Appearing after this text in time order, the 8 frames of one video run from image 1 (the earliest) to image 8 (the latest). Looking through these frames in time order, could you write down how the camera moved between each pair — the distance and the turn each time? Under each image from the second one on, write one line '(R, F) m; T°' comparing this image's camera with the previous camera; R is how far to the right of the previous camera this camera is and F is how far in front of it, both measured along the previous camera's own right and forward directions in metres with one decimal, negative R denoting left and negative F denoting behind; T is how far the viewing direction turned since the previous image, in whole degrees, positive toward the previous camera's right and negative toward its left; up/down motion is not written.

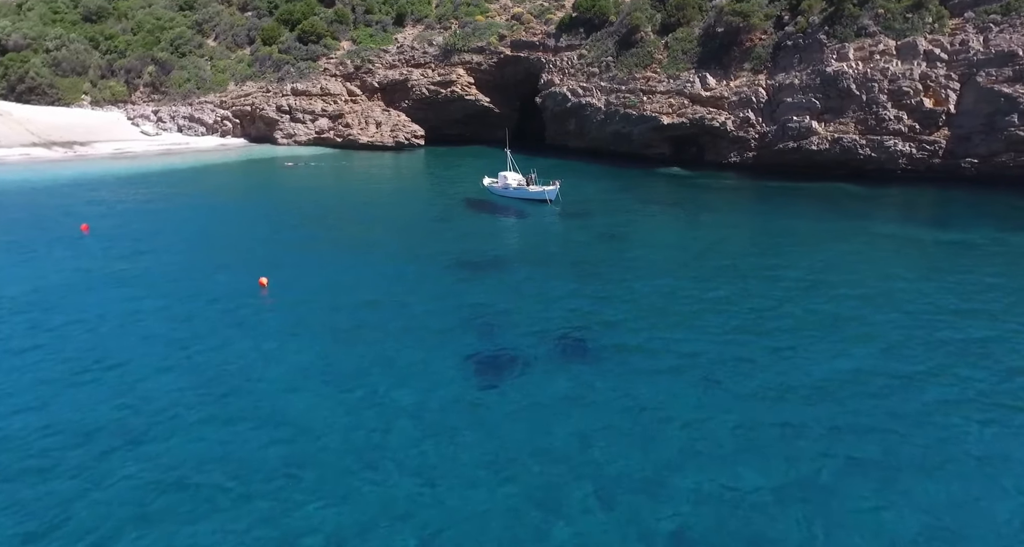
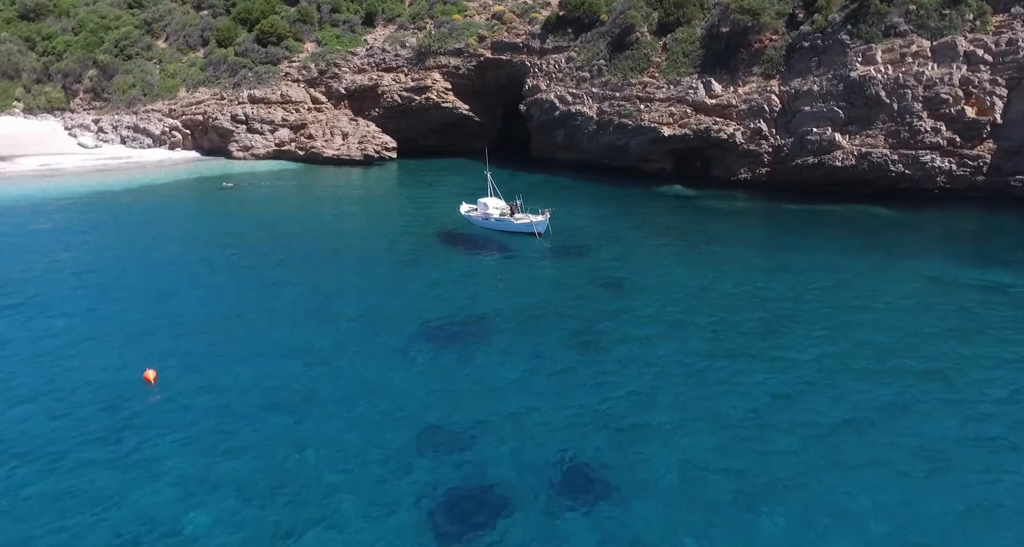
(+0.1, +4.3) m; +1°
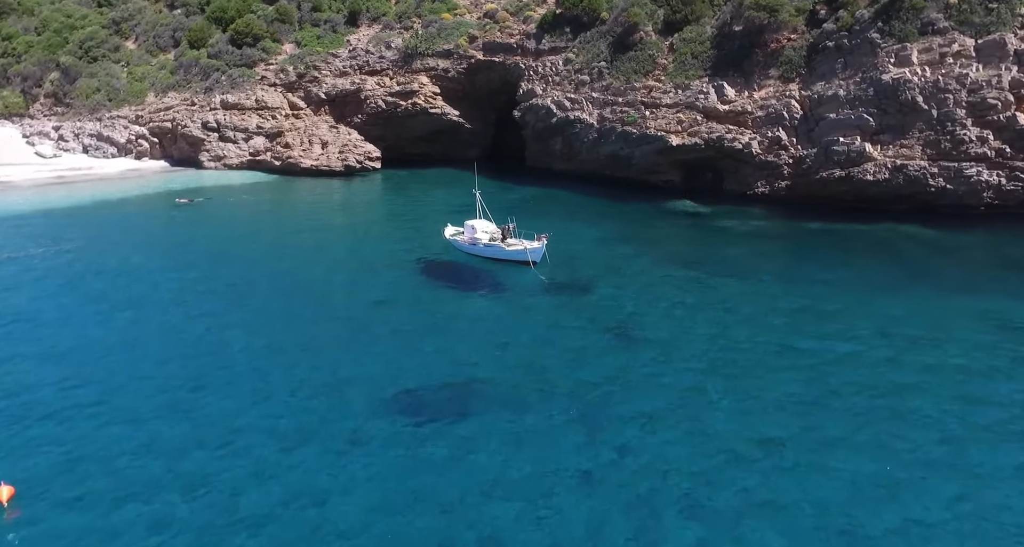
(+0.3, +3.1) m; 0°
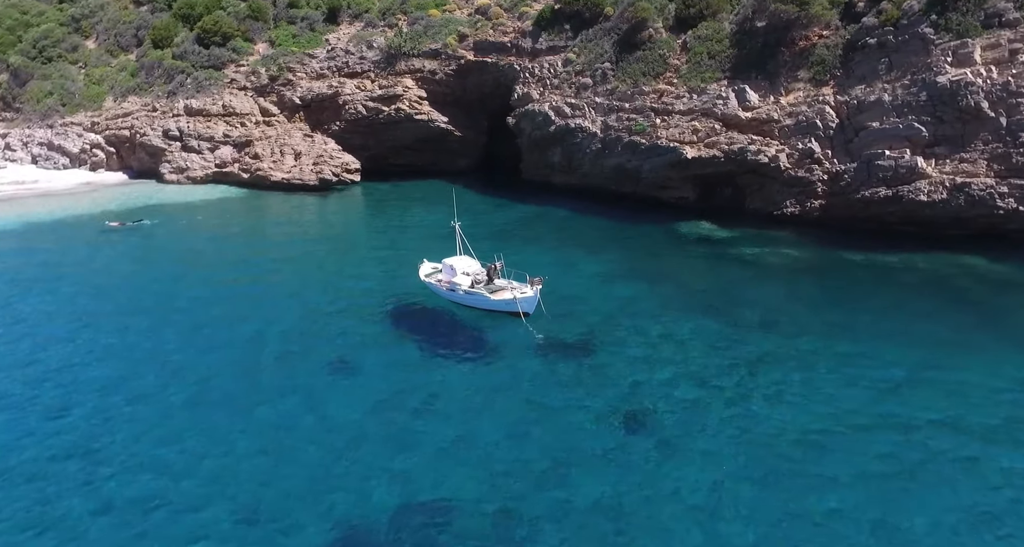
(+0.4, +3.7) m; 0°
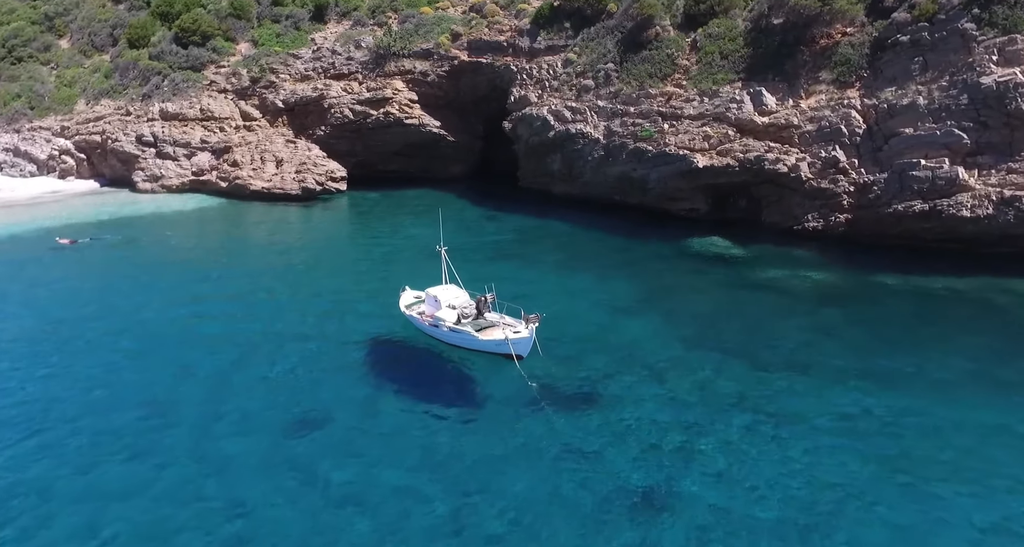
(+0.2, +2.2) m; 0°
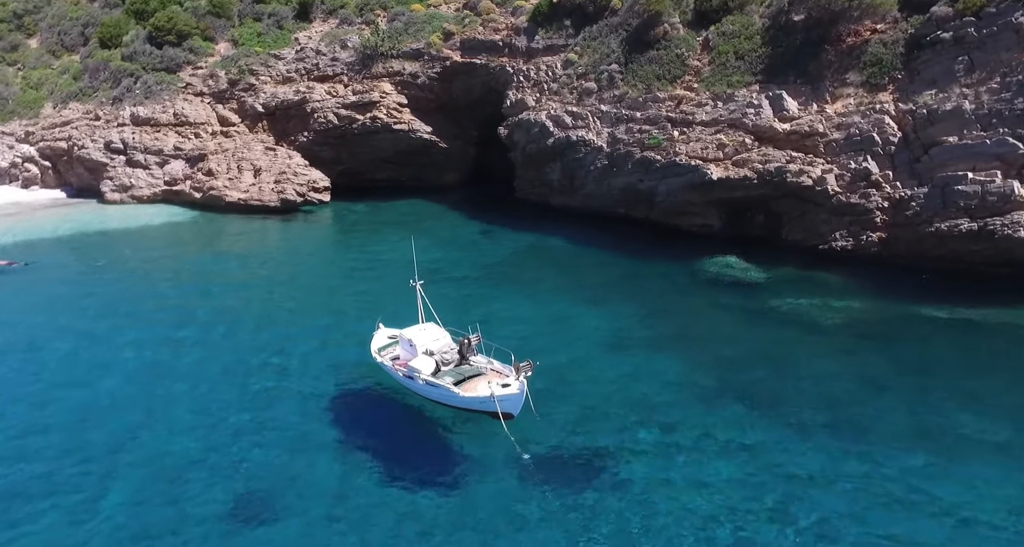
(+0.3, +2.3) m; 0°
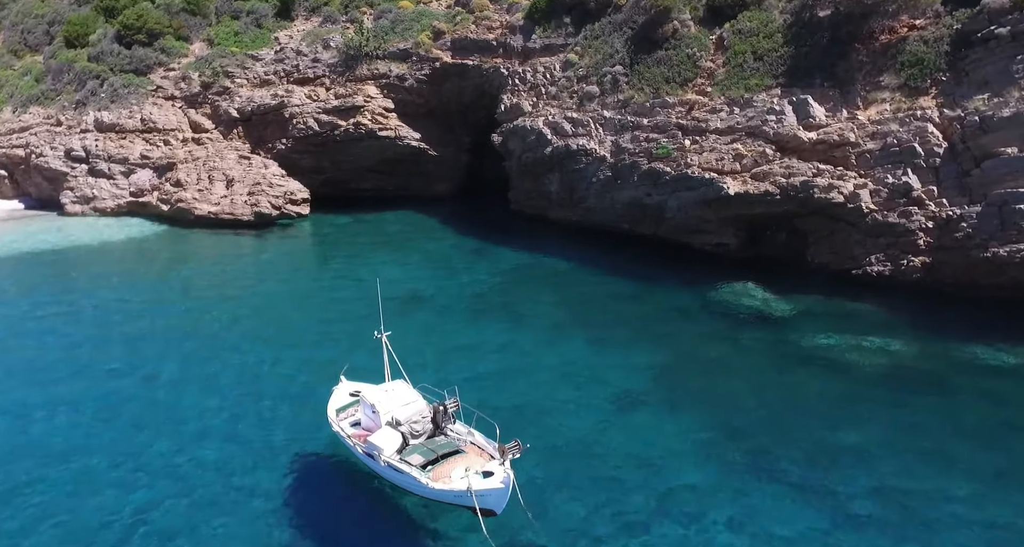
(+0.3, +2.4) m; 0°
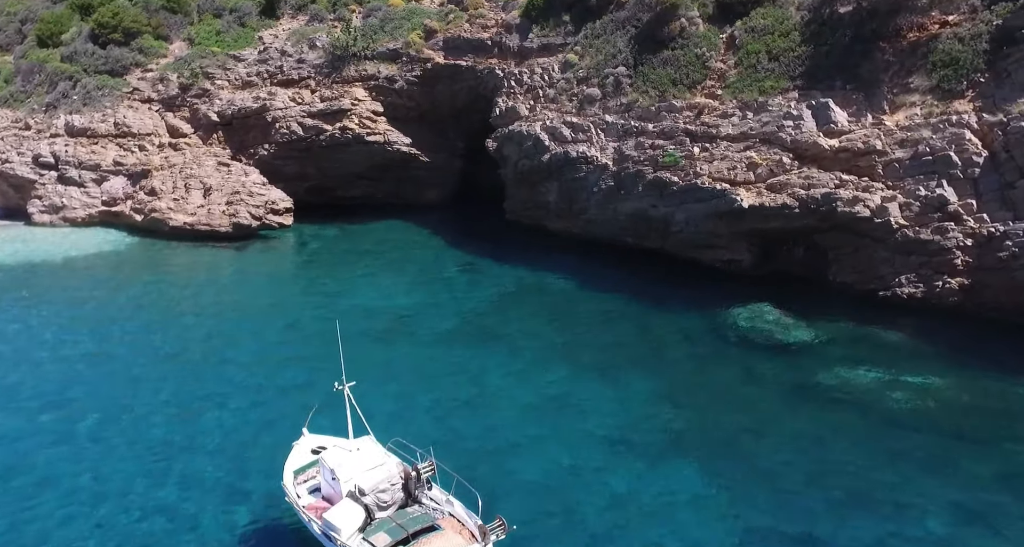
(+0.2, +1.7) m; 0°
